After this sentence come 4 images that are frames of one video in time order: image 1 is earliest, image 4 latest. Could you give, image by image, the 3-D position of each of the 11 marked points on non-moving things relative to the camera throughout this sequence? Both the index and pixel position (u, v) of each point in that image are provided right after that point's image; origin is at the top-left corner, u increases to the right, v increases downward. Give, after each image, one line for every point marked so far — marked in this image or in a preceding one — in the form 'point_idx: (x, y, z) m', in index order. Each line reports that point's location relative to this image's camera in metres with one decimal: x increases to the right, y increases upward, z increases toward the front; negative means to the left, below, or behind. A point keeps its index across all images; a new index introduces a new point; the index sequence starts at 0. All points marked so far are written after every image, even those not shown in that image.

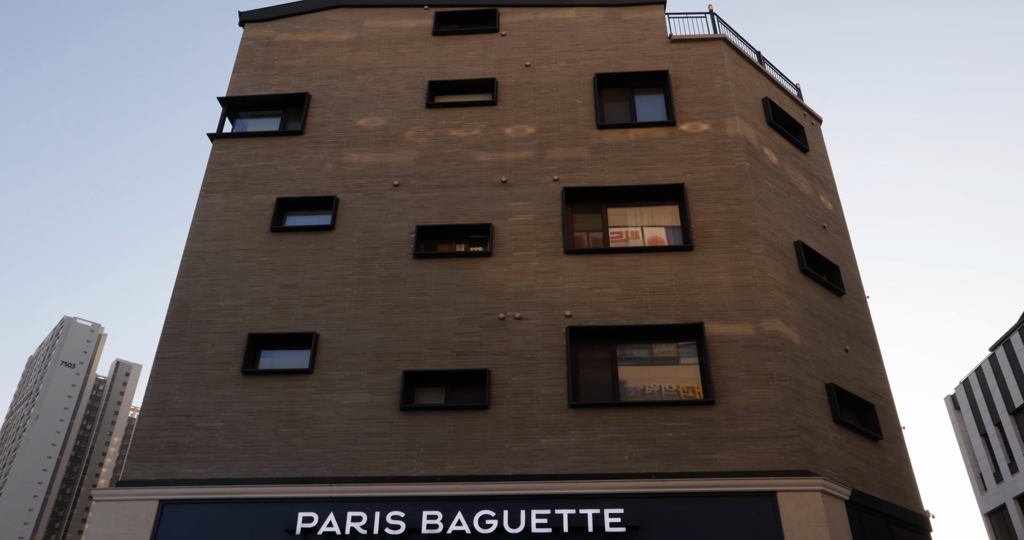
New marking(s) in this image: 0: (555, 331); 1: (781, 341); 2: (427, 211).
0: (+0.9, -1.3, +16.6) m
1: (+5.4, -1.4, +16.2) m
2: (-1.9, +1.3, +18.4) m
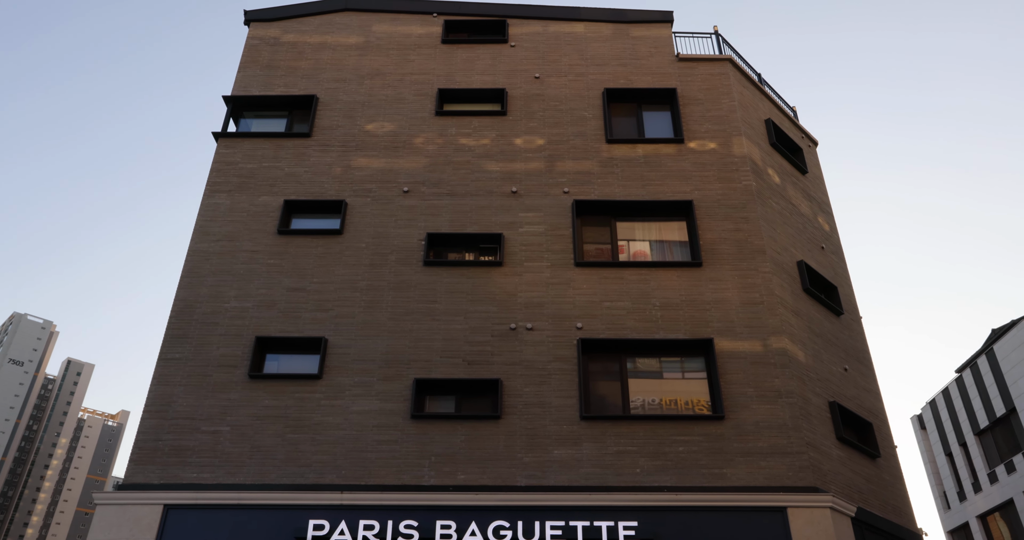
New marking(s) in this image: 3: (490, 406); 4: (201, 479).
0: (+1.1, -1.5, +16.7) m
1: (+5.6, -1.8, +16.5) m
2: (-1.7, +1.2, +18.4) m
3: (-0.4, -2.8, +16.3) m
4: (-5.9, -3.9, +15.2) m
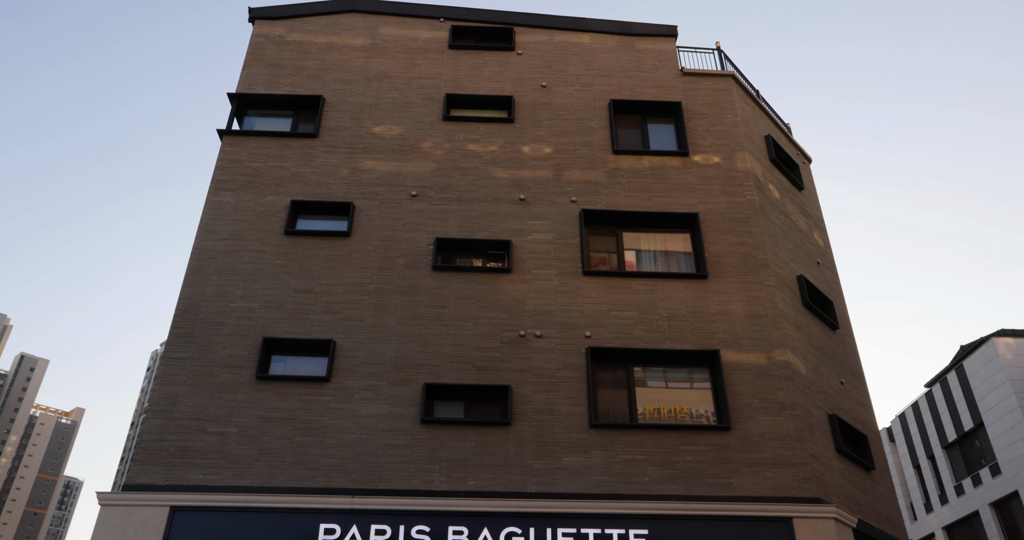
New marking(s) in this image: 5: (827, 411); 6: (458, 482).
0: (+1.3, -1.7, +16.8) m
1: (+5.8, -2.1, +16.8) m
2: (-1.5, +1.1, +18.4) m
3: (-0.3, -2.9, +16.3) m
4: (-5.7, -3.9, +15.0) m
5: (+6.8, -3.0, +17.4) m
6: (-1.0, -4.0, +15.2) m
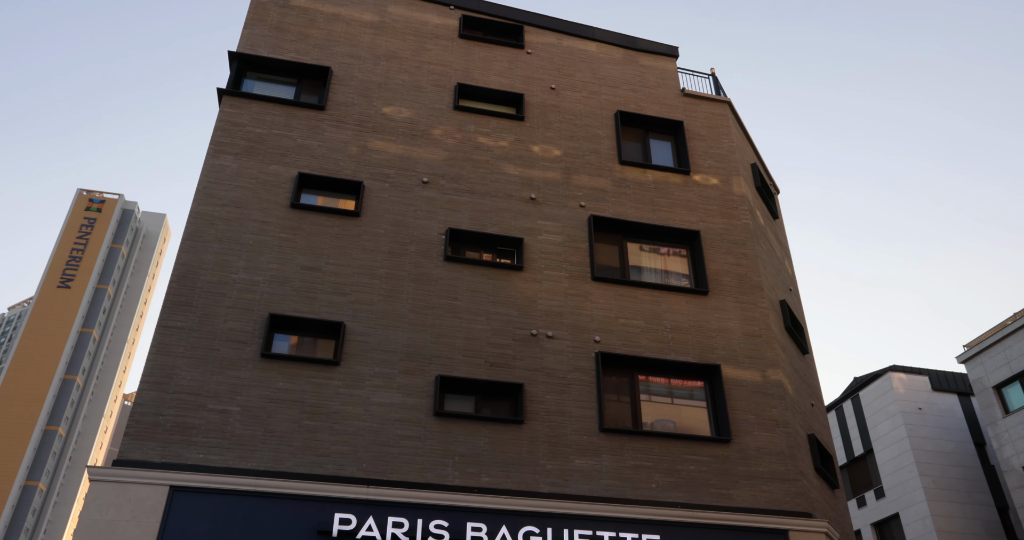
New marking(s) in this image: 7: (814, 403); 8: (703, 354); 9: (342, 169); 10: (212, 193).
0: (+1.5, -1.8, +16.9) m
1: (+5.9, -2.6, +17.6) m
2: (-1.2, +1.2, +18.1) m
3: (-0.1, -2.8, +16.2) m
4: (-5.2, -3.3, +14.0) m
5: (+6.7, -3.7, +18.3) m
6: (-0.7, -3.9, +14.9) m
7: (+7.5, -3.3, +20.0) m
8: (+4.2, -1.9, +17.6) m
9: (-3.8, +2.2, +18.0) m
10: (-6.3, +1.6, +17.0) m
